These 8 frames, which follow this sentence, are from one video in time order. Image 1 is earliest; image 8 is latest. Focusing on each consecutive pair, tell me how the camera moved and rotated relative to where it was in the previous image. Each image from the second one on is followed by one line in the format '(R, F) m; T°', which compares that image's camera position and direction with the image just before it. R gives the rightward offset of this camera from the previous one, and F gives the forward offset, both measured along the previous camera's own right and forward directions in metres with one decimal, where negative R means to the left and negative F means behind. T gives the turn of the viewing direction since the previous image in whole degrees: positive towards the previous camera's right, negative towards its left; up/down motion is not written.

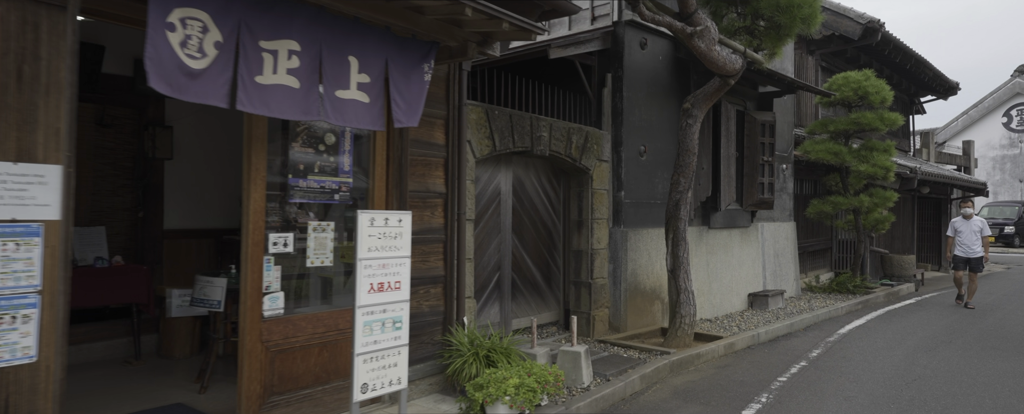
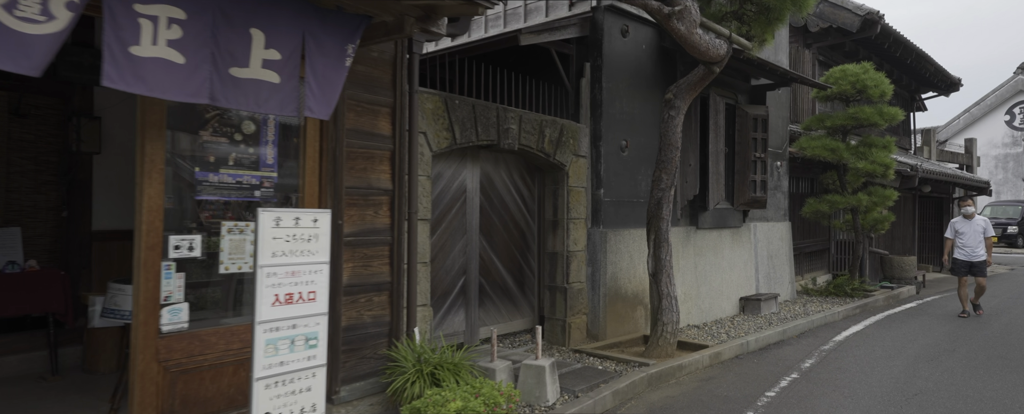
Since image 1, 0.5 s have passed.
(+0.4, +0.6) m; 0°
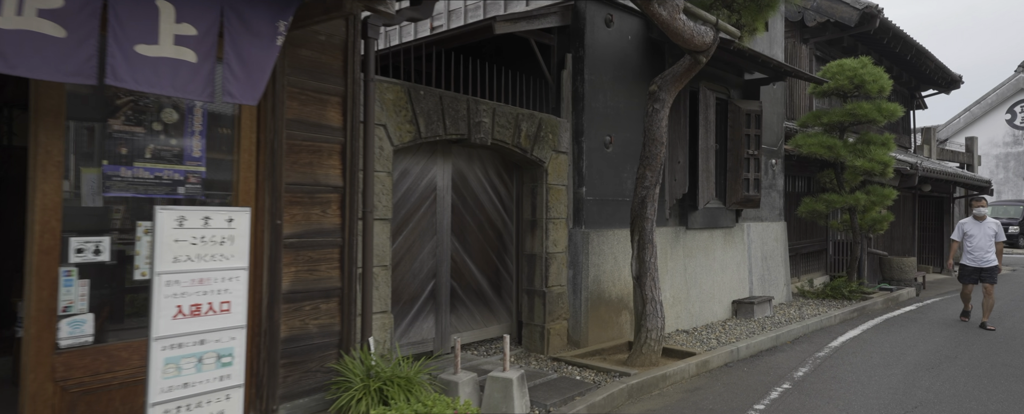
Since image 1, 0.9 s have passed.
(+0.3, +0.4) m; 0°
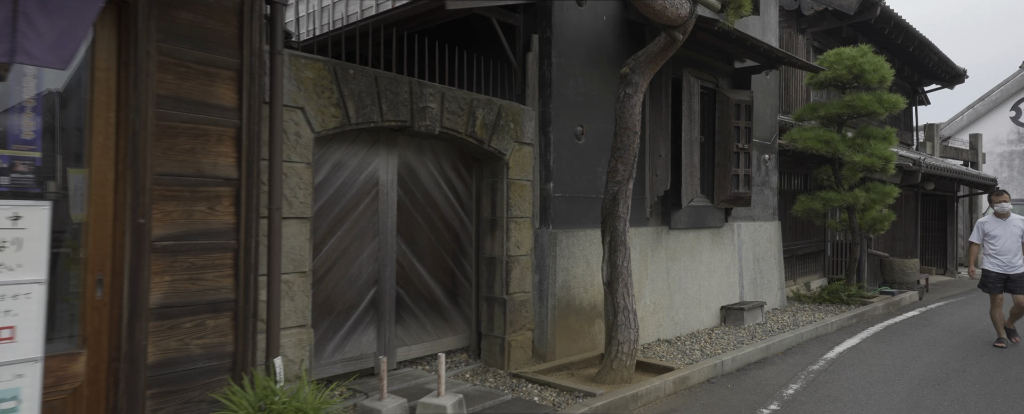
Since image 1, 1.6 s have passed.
(+0.4, +0.8) m; 0°
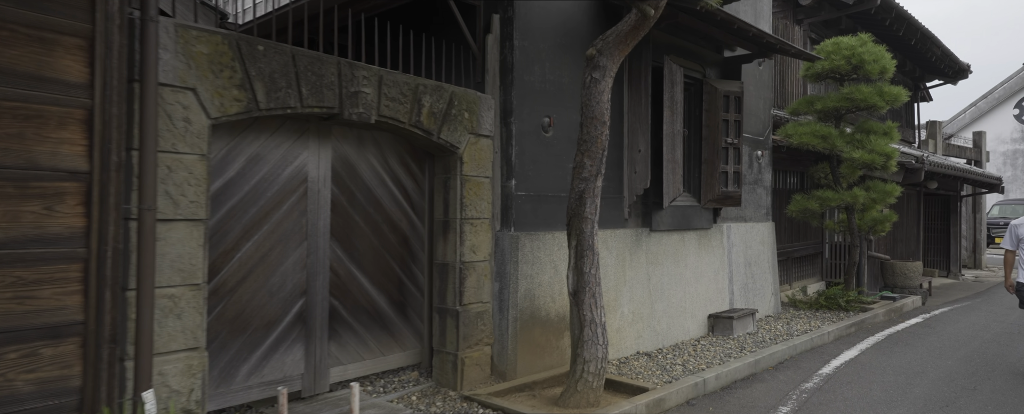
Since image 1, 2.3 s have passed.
(+0.4, +0.7) m; 0°
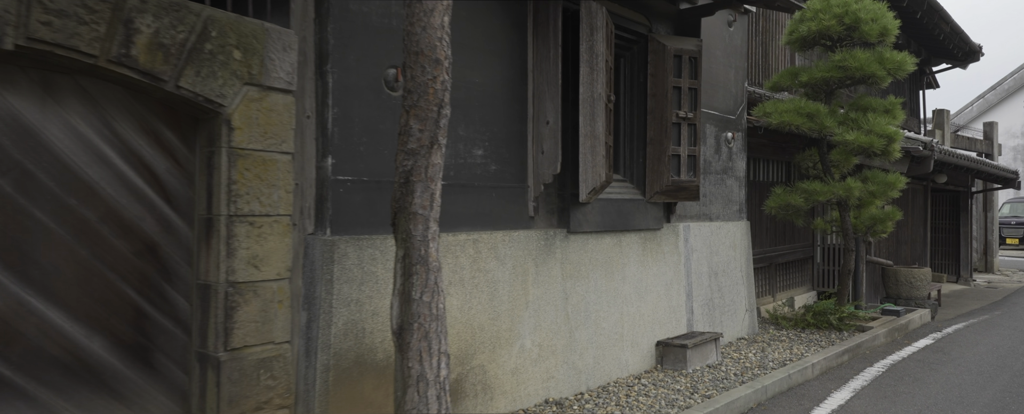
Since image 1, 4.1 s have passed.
(+1.2, +2.1) m; 0°
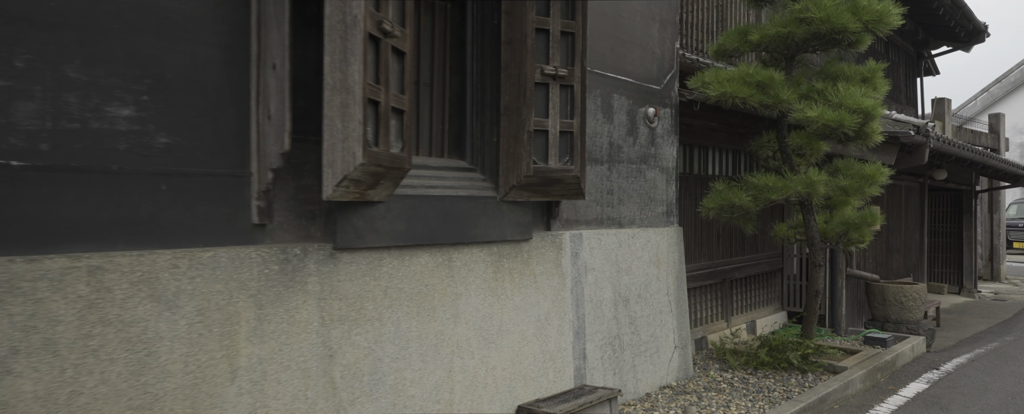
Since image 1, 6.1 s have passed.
(+1.5, +2.3) m; 0°
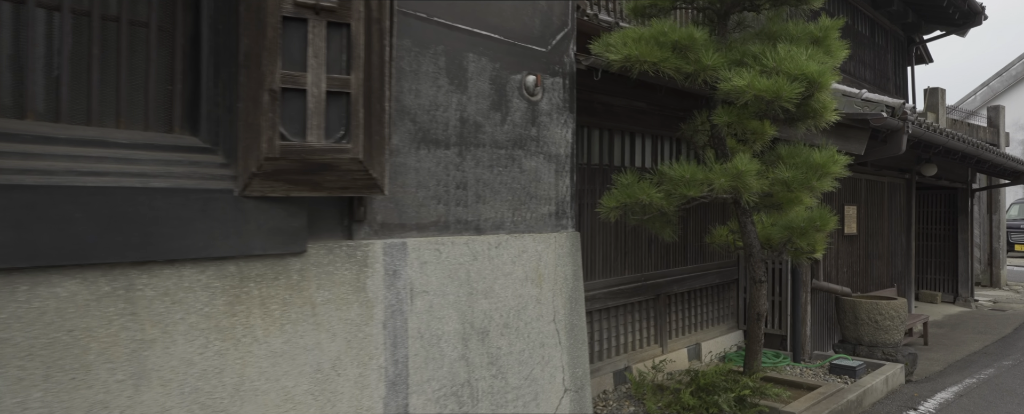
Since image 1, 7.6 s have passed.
(+1.2, +1.6) m; 0°
